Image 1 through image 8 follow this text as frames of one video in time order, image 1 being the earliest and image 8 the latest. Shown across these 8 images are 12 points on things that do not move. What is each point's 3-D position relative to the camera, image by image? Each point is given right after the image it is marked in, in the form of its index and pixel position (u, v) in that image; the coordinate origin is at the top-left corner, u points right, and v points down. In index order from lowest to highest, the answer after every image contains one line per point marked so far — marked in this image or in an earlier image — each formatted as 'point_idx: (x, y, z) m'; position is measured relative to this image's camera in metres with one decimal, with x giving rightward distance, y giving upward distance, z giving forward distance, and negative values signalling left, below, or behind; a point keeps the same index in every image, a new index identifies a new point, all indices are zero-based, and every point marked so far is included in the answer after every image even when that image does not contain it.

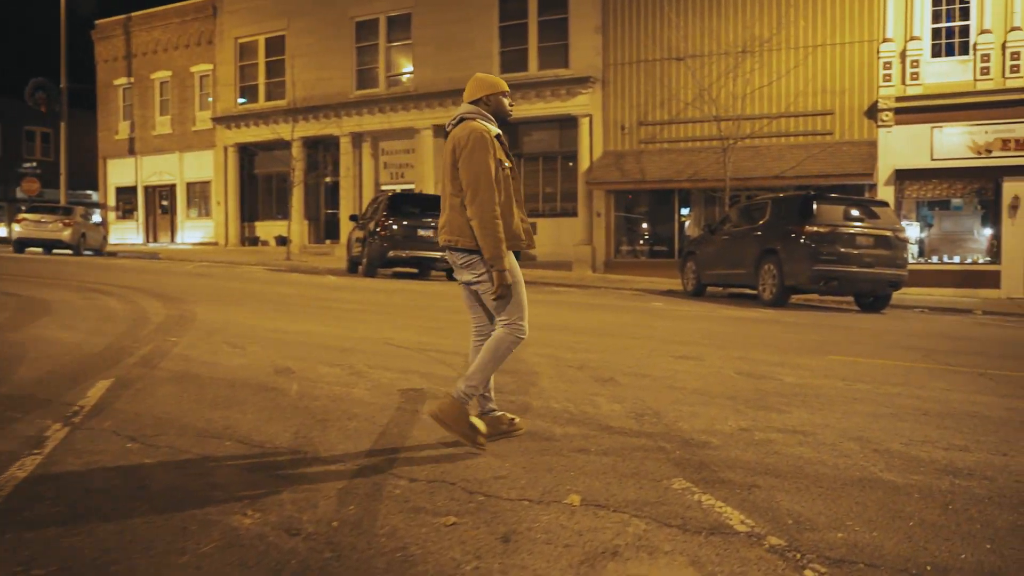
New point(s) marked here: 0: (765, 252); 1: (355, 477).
0: (+4.5, +0.6, +16.7) m
1: (-0.8, -1.0, +4.7) m
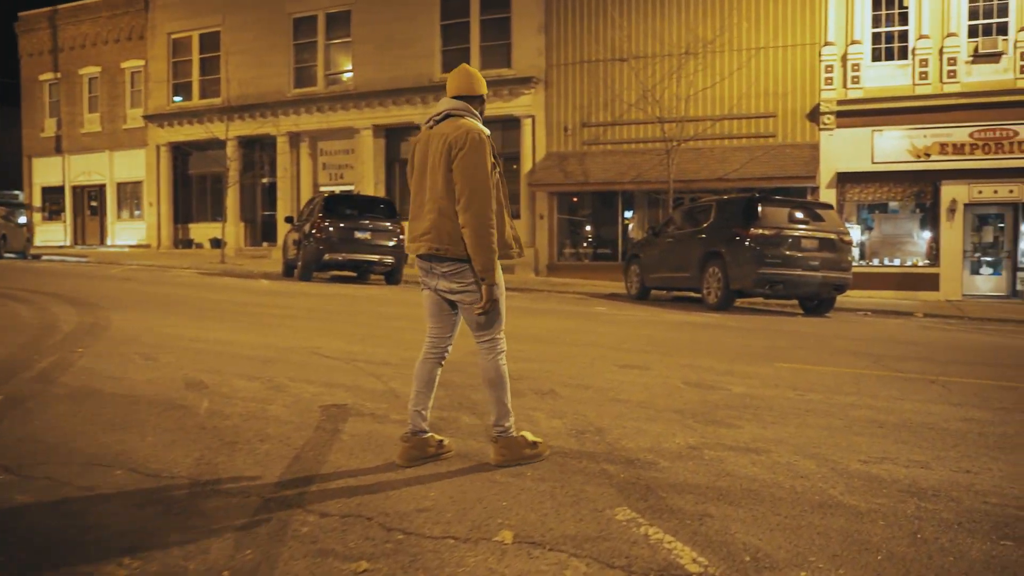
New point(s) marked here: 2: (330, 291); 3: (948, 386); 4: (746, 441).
0: (+3.5, +0.6, +16.4) m
1: (-1.1, -1.0, +4.1) m
2: (-3.2, -0.1, +16.1) m
3: (+3.8, -0.8, +8.0) m
4: (+1.4, -0.9, +5.7) m
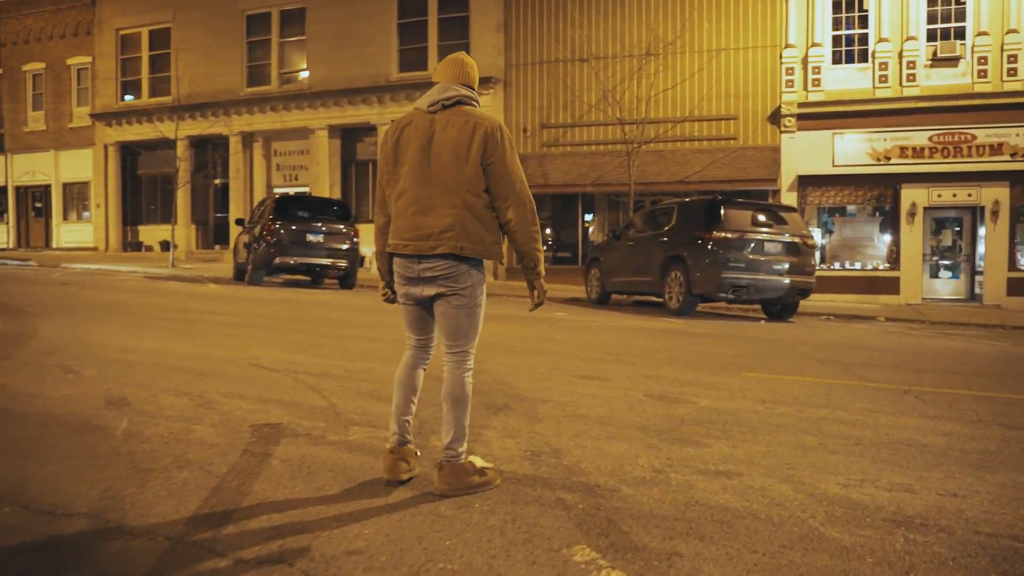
0: (+2.8, +0.5, +16.1) m
1: (-1.3, -1.0, +3.6) m
2: (-3.9, -0.2, +15.4) m
3: (+3.4, -0.9, +7.7) m
4: (+1.2, -1.0, +5.3) m
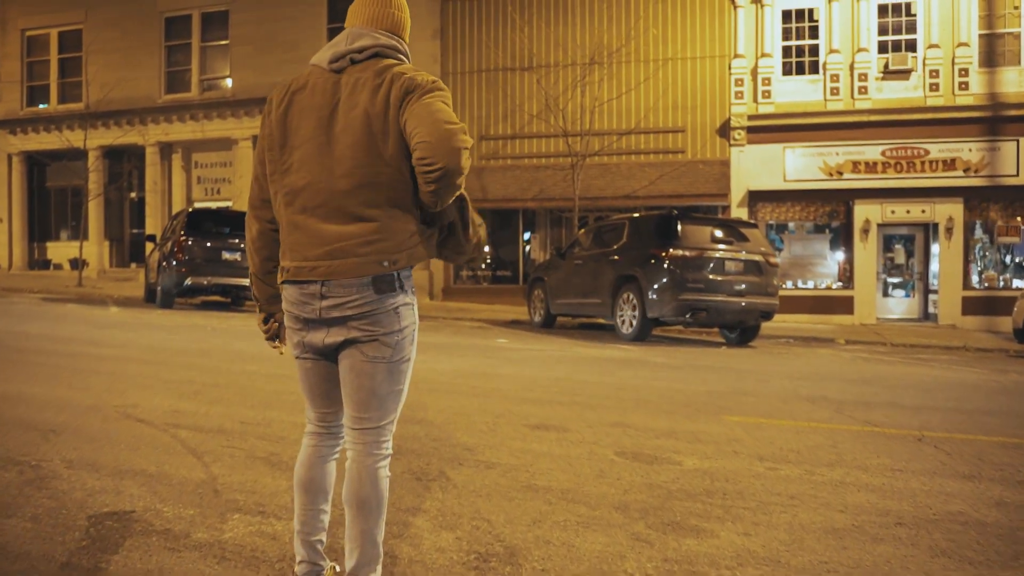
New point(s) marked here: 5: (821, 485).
0: (+1.8, +0.2, +14.8) m
1: (-1.5, -1.2, +2.0) m
2: (-4.8, -0.5, +13.7) m
3: (+3.0, -1.1, +6.4) m
4: (+0.9, -1.1, +3.8) m
5: (+1.8, -1.1, +5.2) m
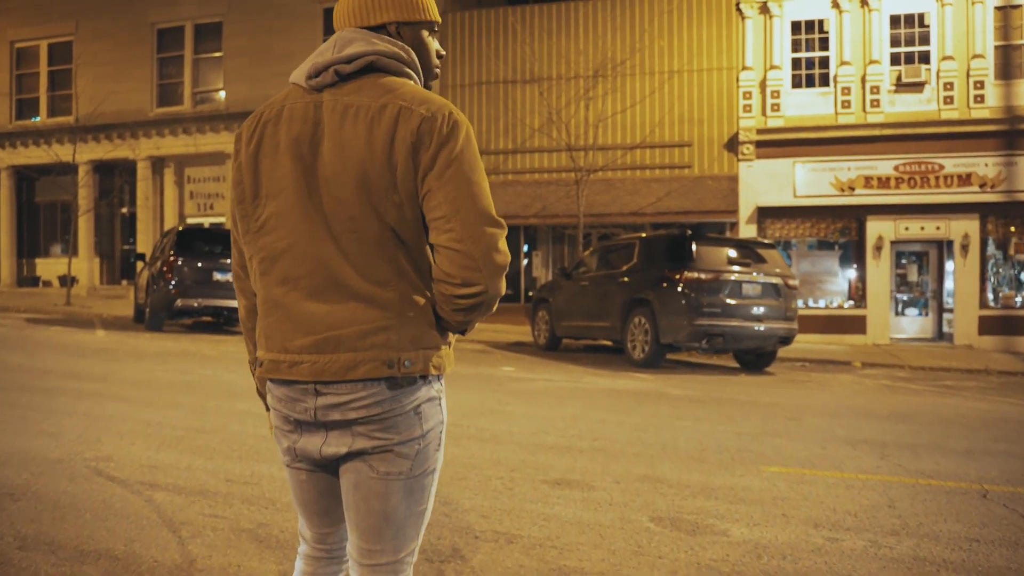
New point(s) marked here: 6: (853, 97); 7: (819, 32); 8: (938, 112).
0: (+1.8, -0.2, +14.1) m
1: (-1.3, -1.4, +1.3) m
2: (-4.7, -0.9, +12.9) m
3: (+3.1, -1.3, +5.7) m
4: (+1.0, -1.4, +3.1) m
5: (+1.9, -1.3, +4.5) m
6: (+7.2, +4.0, +19.7) m
7: (+6.7, +5.5, +20.0) m
8: (+8.9, +3.7, +19.3) m
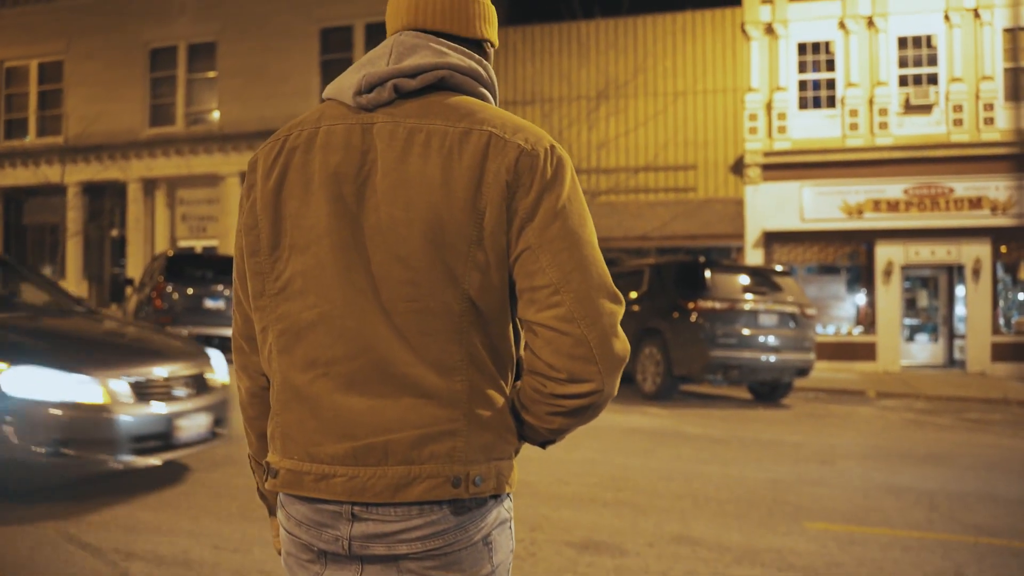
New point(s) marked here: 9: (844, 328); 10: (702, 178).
0: (+1.9, -0.6, +13.5) m
1: (-1.2, -1.5, +0.7) m
2: (-4.6, -1.3, +12.3) m
3: (+3.2, -1.6, +5.2) m
4: (+1.2, -1.5, +2.5) m
5: (+2.1, -1.6, +3.9) m
6: (+7.3, +3.5, +19.3) m
7: (+6.7, +5.0, +19.6) m
8: (+8.9, +3.1, +18.9) m
9: (+7.1, -0.9, +19.6) m
10: (+4.2, +2.4, +20.0) m
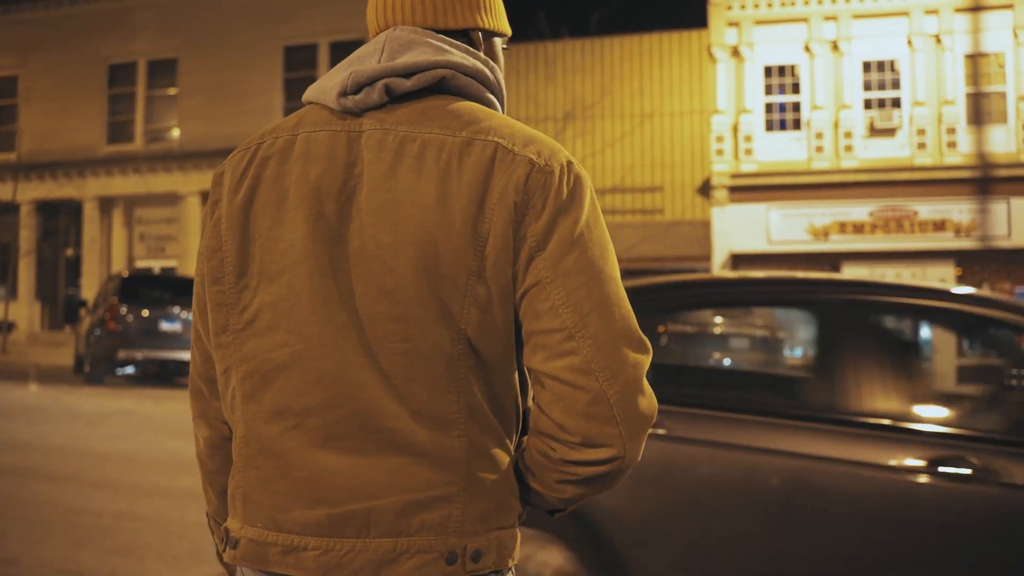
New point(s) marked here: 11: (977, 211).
0: (+1.5, -0.9, +13.3) m
1: (-1.1, -1.5, +0.3) m
2: (-5.0, -1.5, +11.8) m
3: (+3.1, -1.7, +5.0) m
4: (+1.2, -1.6, +2.3) m
5: (+2.0, -1.7, +3.7) m
6: (+6.6, +3.0, +19.3) m
7: (+6.0, +4.5, +19.7) m
8: (+8.2, +2.7, +19.0) m
9: (+6.4, -1.3, +19.6) m
10: (+3.5, +1.9, +19.9) m
11: (+9.4, +1.6, +18.7) m
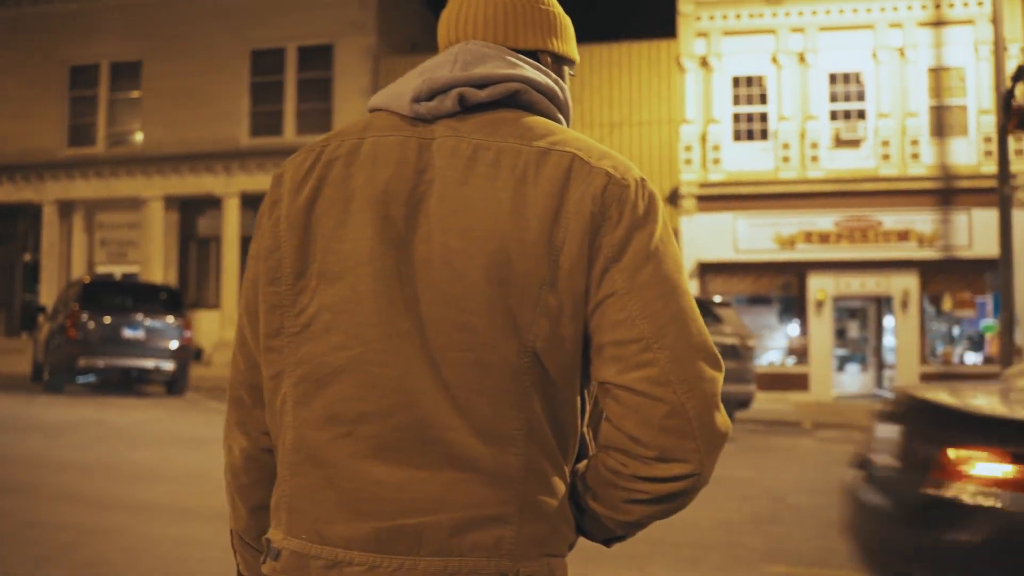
0: (+1.1, -1.1, +13.3) m
1: (-1.0, -1.6, +0.2) m
2: (-5.4, -1.6, +11.5) m
3: (+3.0, -1.8, +5.0) m
4: (+1.2, -1.7, +2.2) m
5: (+1.9, -1.7, +3.7) m
6: (+6.0, +2.9, +19.5) m
7: (+5.4, +4.3, +19.9) m
8: (+7.6, +2.5, +19.3) m
9: (+5.7, -1.5, +19.7) m
10: (+2.8, +1.7, +20.0) m
11: (+8.7, +1.4, +18.9) m
